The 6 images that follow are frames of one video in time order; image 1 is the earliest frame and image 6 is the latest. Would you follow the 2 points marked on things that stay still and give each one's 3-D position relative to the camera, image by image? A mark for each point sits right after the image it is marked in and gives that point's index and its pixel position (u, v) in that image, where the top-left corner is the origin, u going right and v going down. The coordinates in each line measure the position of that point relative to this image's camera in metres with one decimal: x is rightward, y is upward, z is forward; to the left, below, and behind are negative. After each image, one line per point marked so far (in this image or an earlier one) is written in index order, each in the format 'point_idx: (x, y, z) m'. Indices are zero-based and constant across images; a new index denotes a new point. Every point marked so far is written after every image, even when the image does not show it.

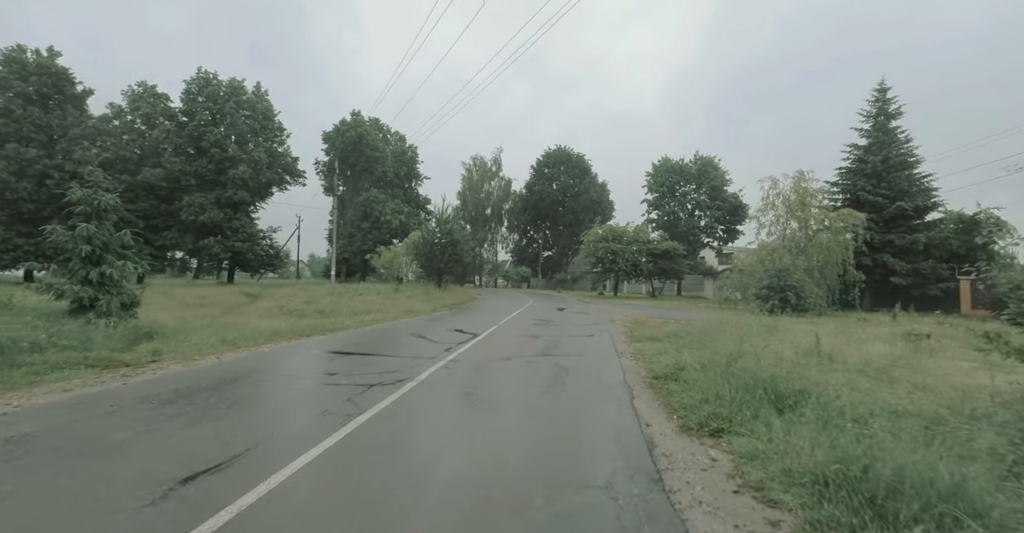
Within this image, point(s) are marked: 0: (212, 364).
0: (-6.7, -2.2, +9.2) m
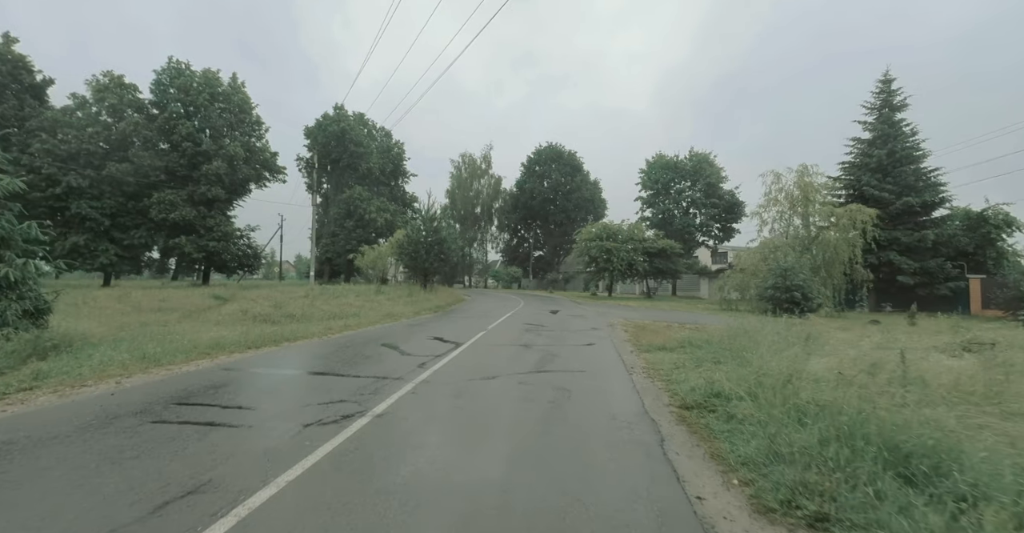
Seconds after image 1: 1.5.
0: (-6.9, -2.1, +7.0) m
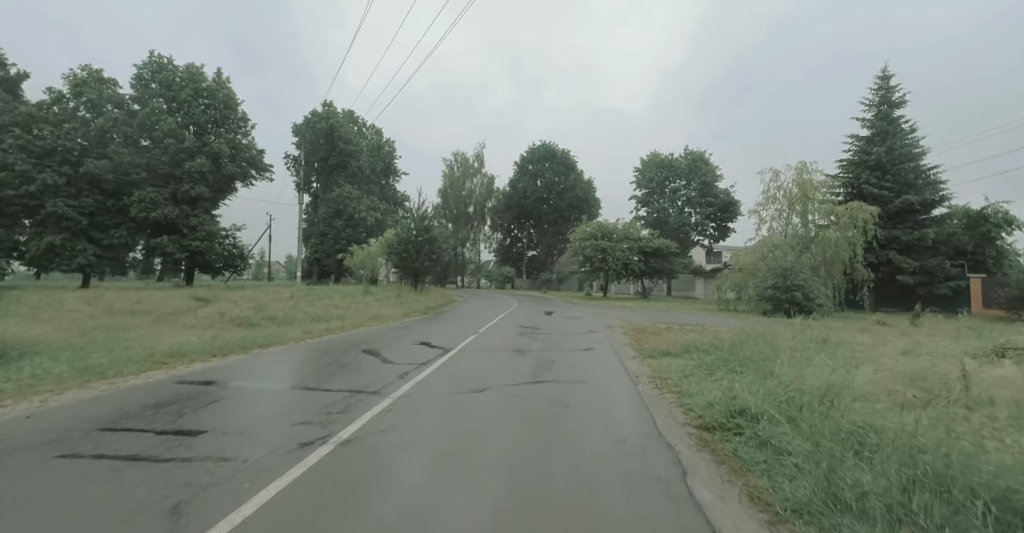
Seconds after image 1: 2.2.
0: (-7.0, -2.1, +5.9) m
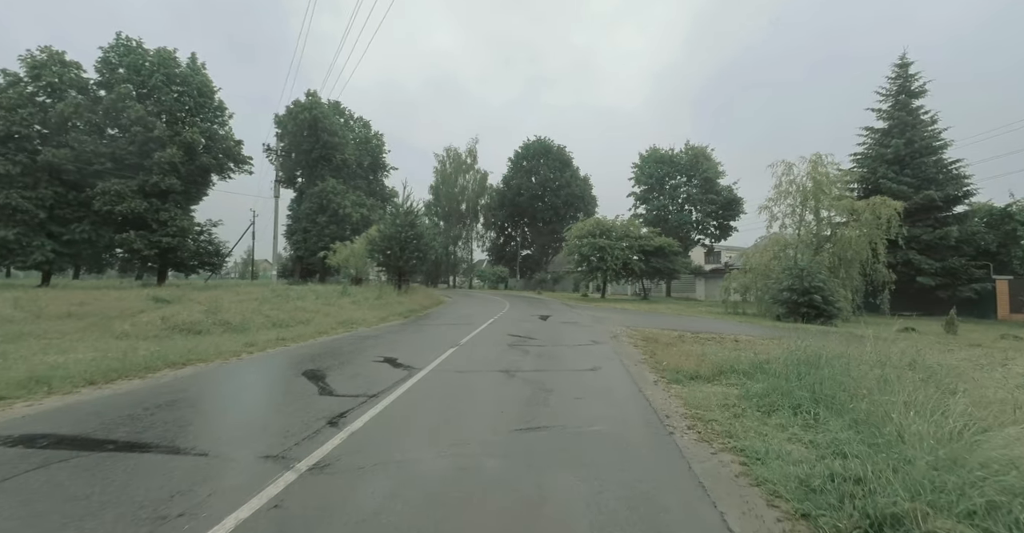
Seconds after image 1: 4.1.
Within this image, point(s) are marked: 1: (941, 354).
0: (-7.3, -2.1, +3.2) m
1: (+9.1, -1.9, +8.8) m
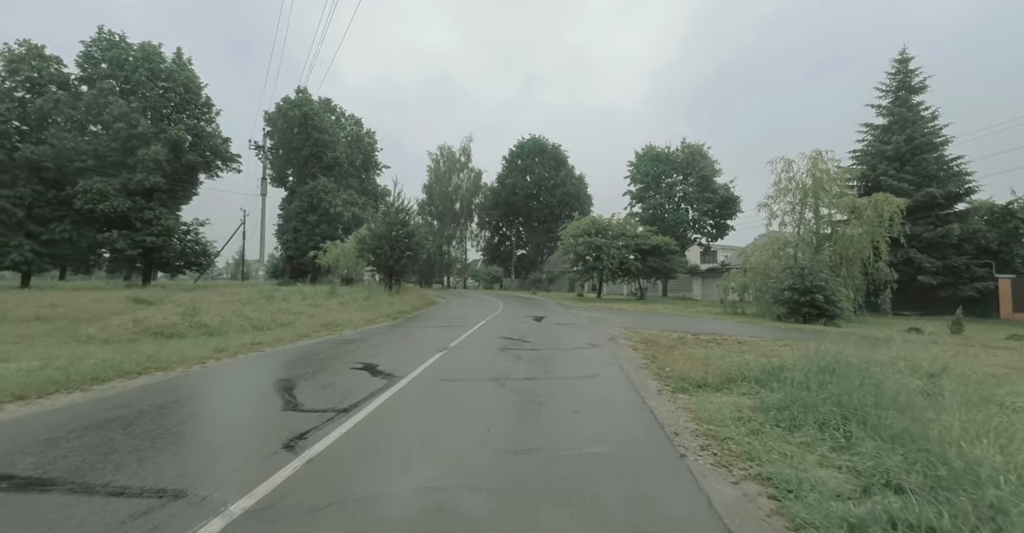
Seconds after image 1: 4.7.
0: (-7.4, -2.0, +2.3) m
1: (+8.9, -1.8, +8.1) m
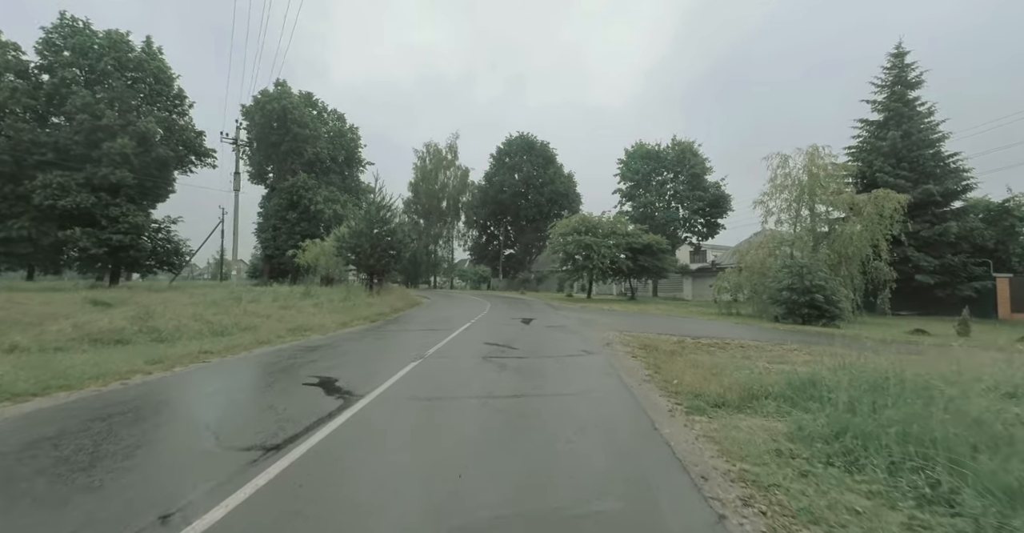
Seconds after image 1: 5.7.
0: (-7.5, -2.0, +0.7) m
1: (+8.6, -1.7, +6.9) m
